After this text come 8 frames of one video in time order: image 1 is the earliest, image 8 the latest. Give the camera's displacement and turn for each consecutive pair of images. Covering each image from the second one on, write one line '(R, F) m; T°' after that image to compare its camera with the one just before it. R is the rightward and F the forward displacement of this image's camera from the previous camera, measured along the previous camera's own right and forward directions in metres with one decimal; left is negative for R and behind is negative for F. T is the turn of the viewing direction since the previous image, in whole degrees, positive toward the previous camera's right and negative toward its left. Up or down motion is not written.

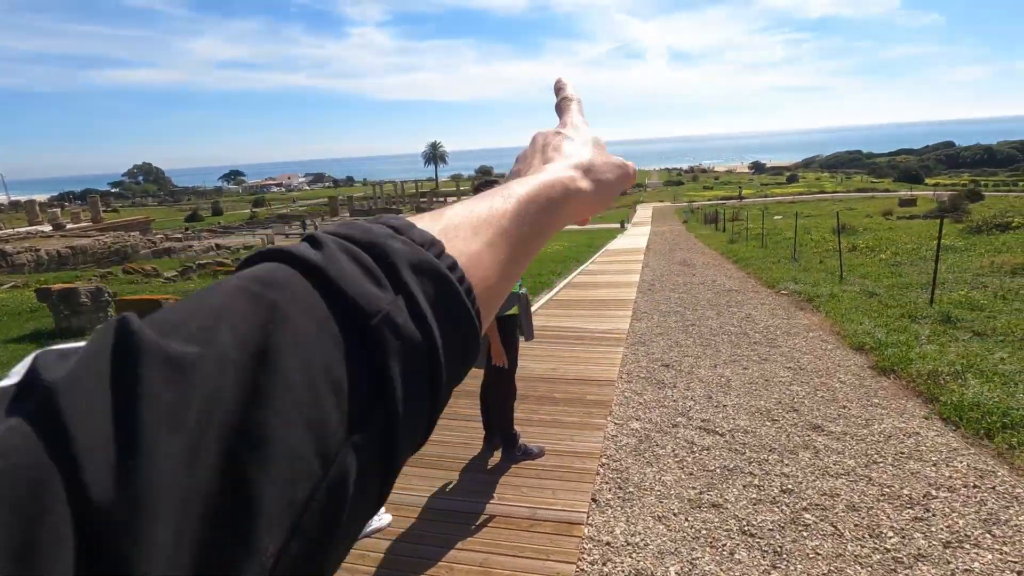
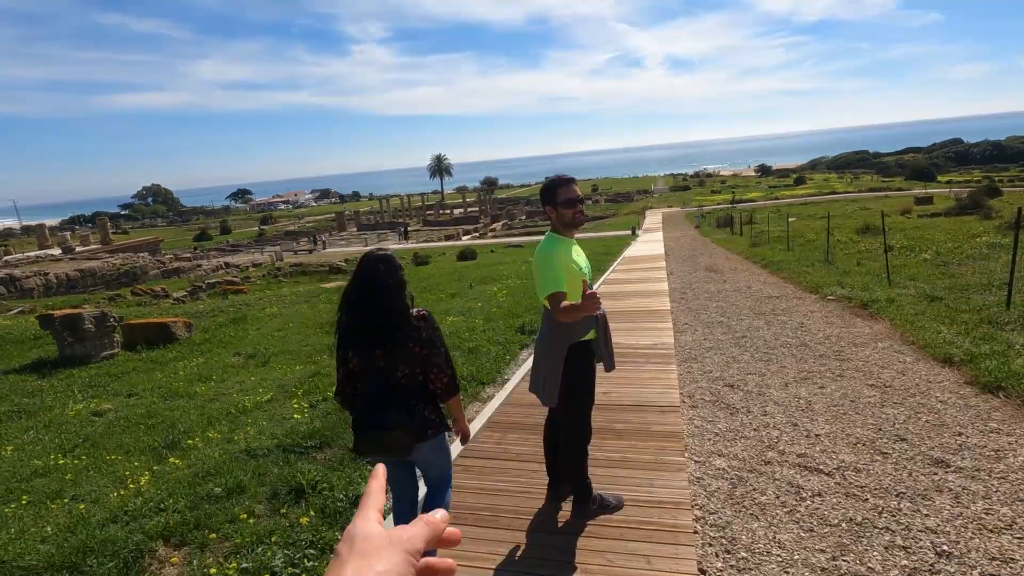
(-0.5, +0.9) m; -1°
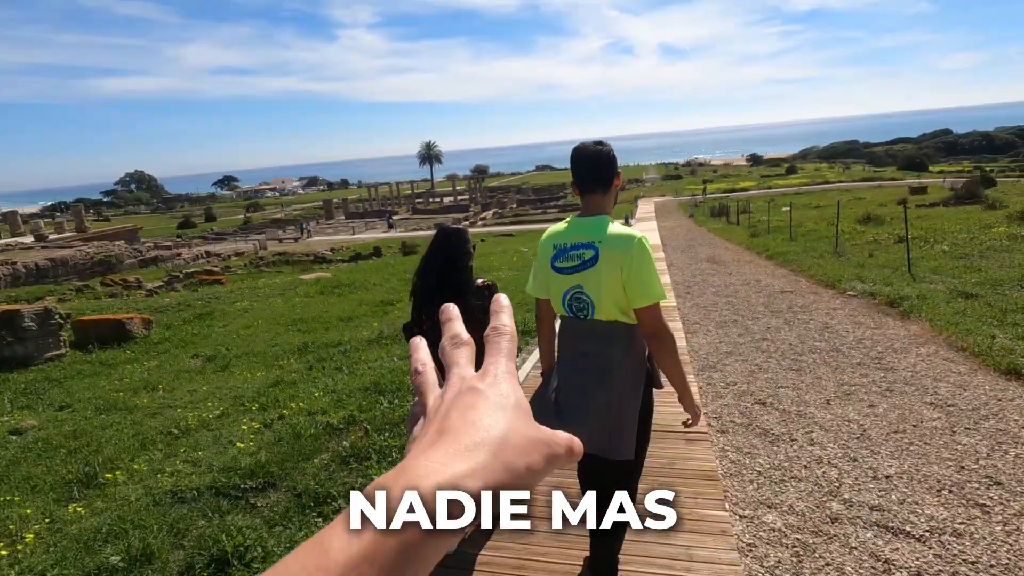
(0.0, +1.2) m; +1°
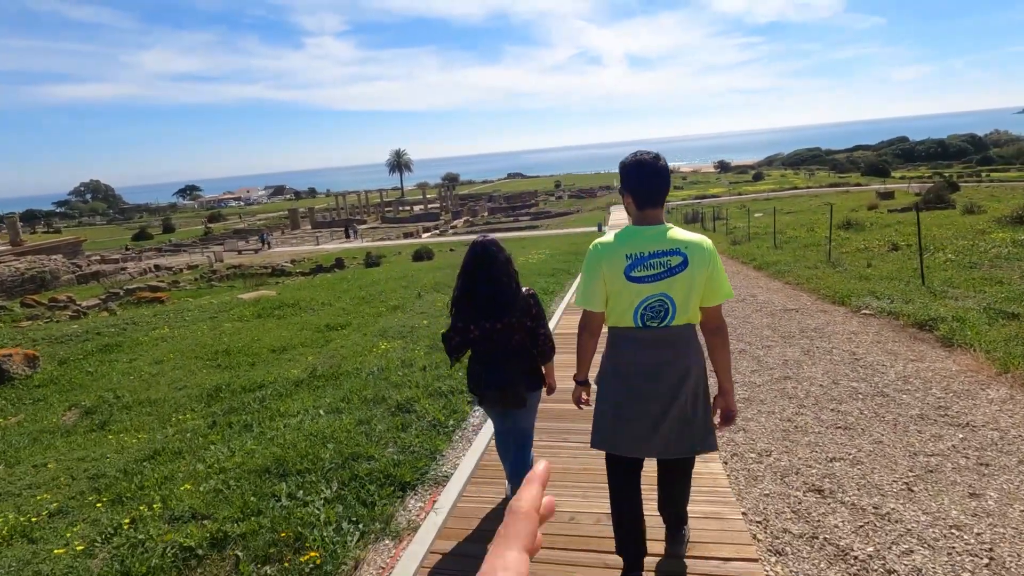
(+0.2, +2.0) m; +3°
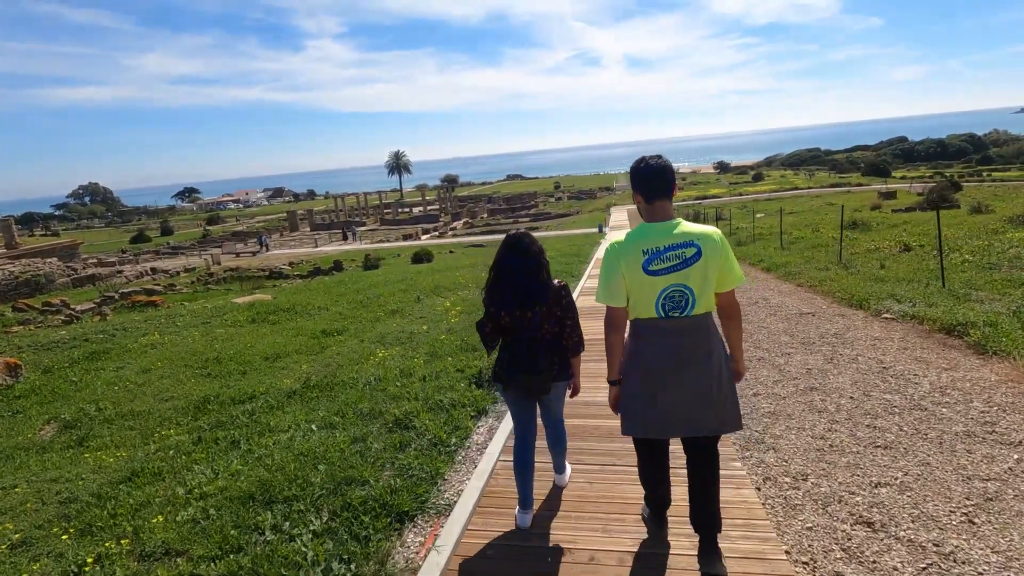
(-0.1, +0.5) m; 0°
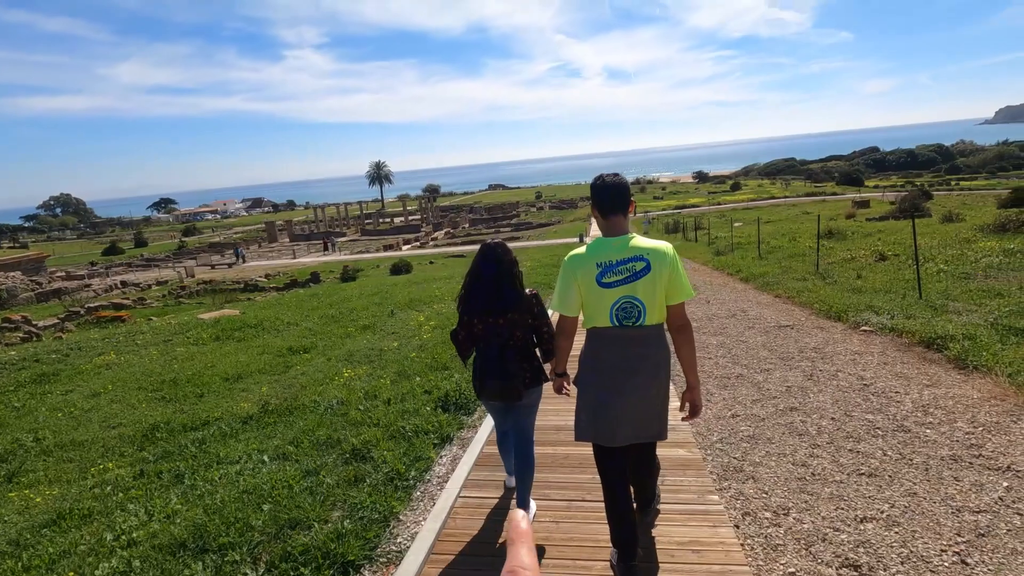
(+0.2, +0.4) m; +2°
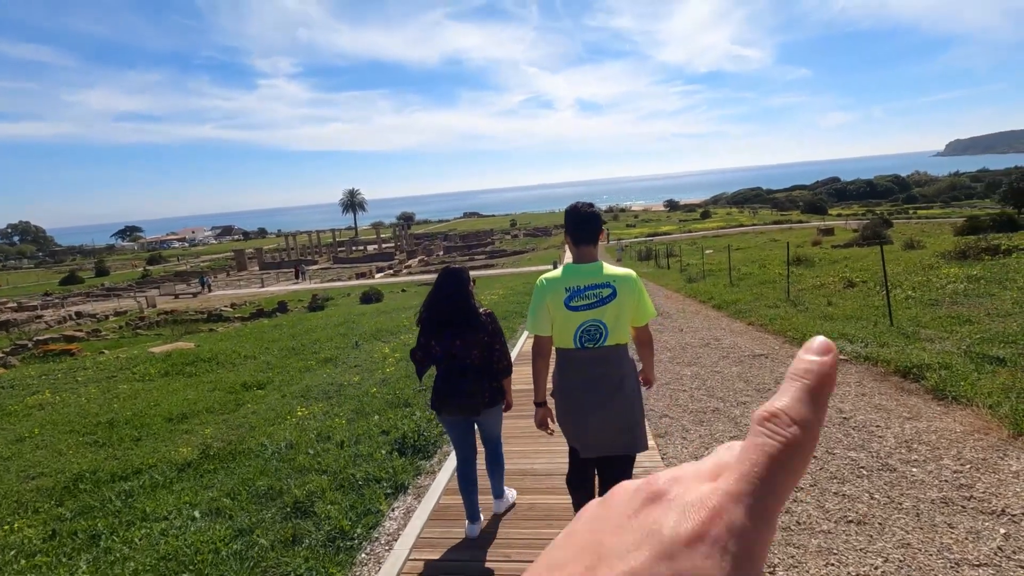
(+0.2, +0.4) m; +3°
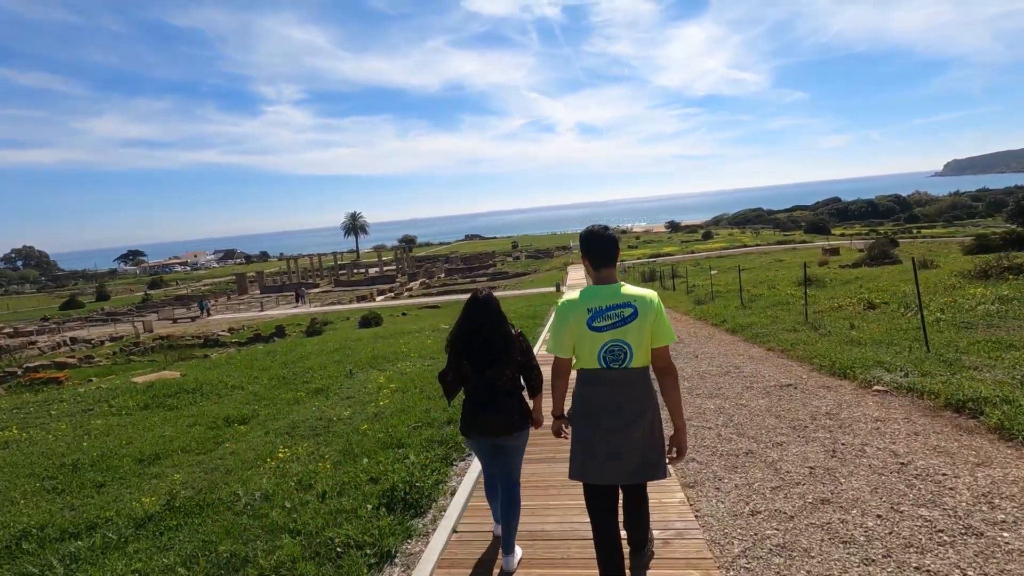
(0.0, +0.8) m; 0°
